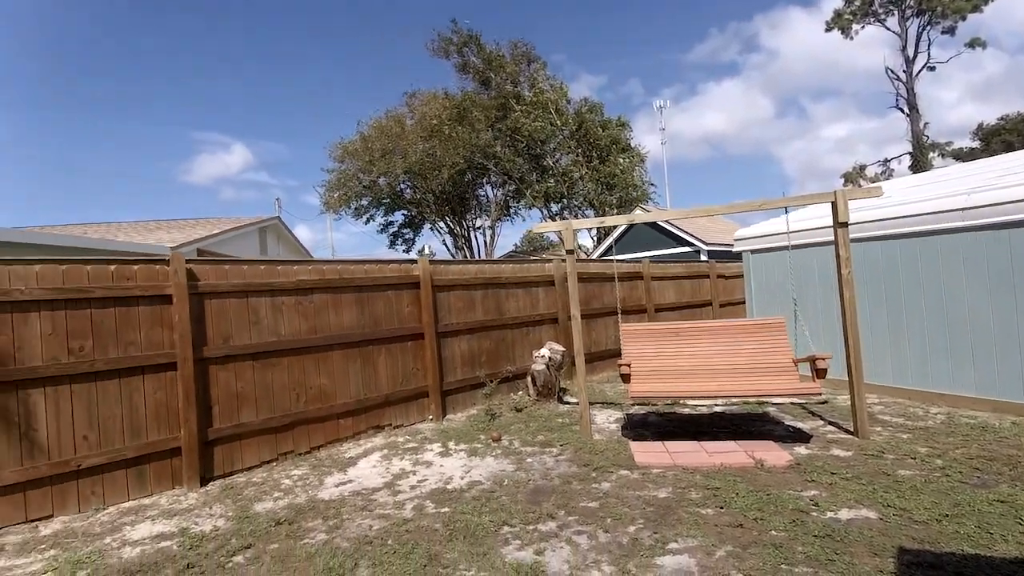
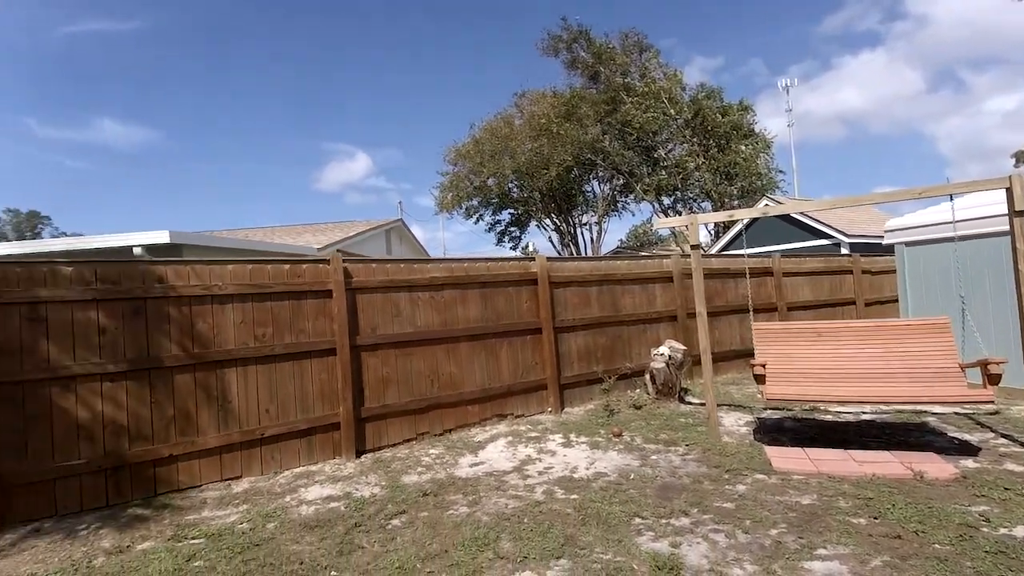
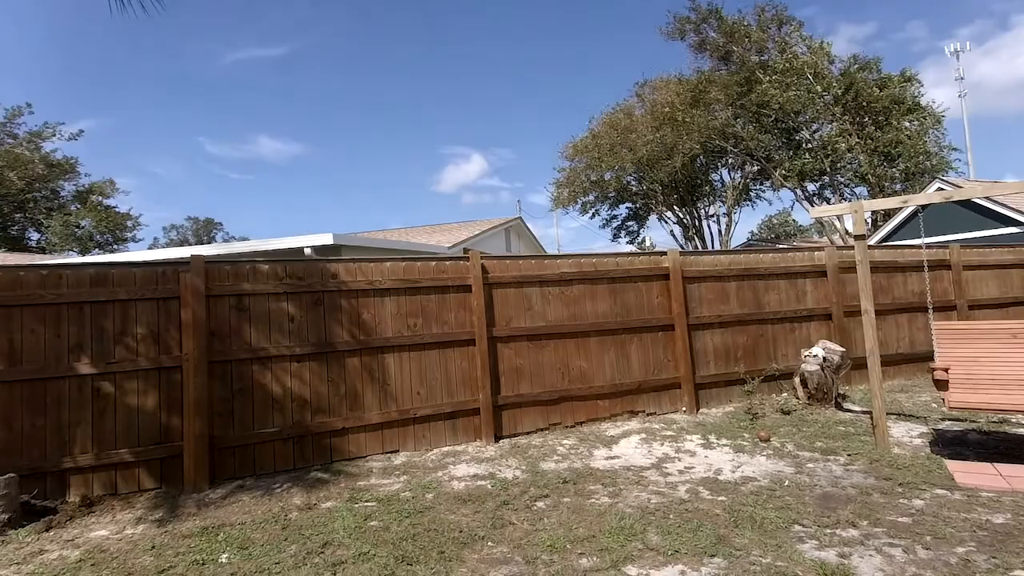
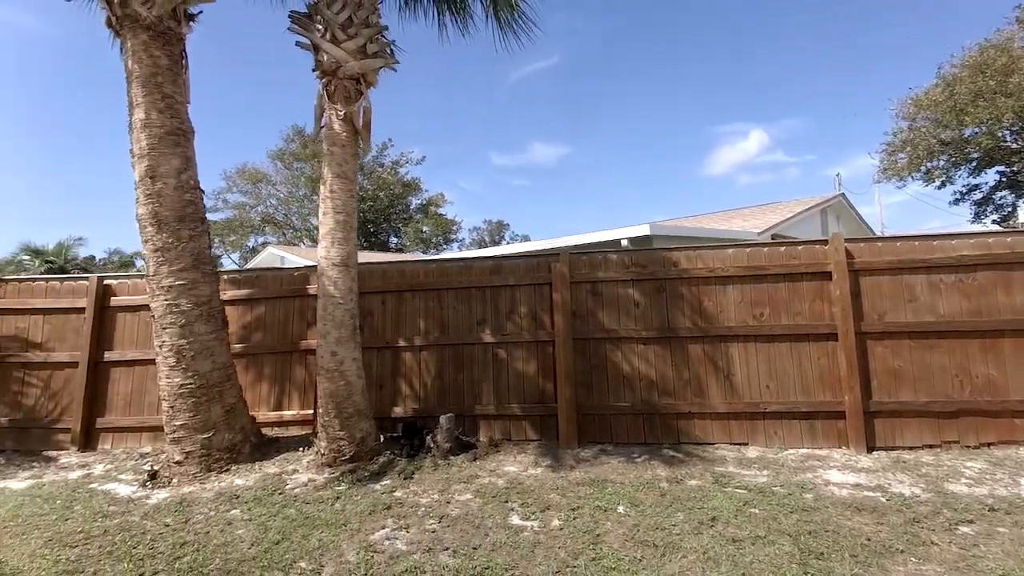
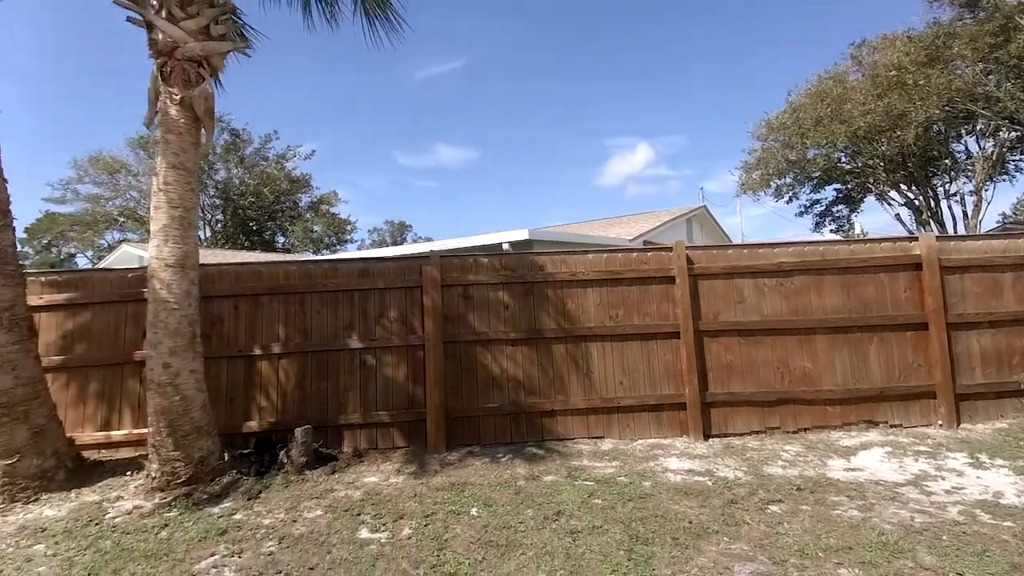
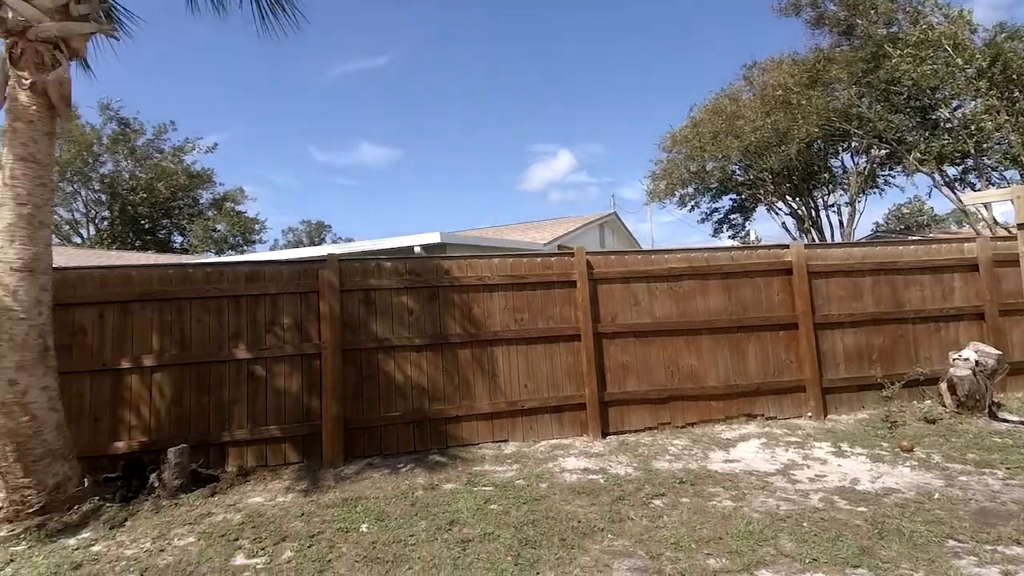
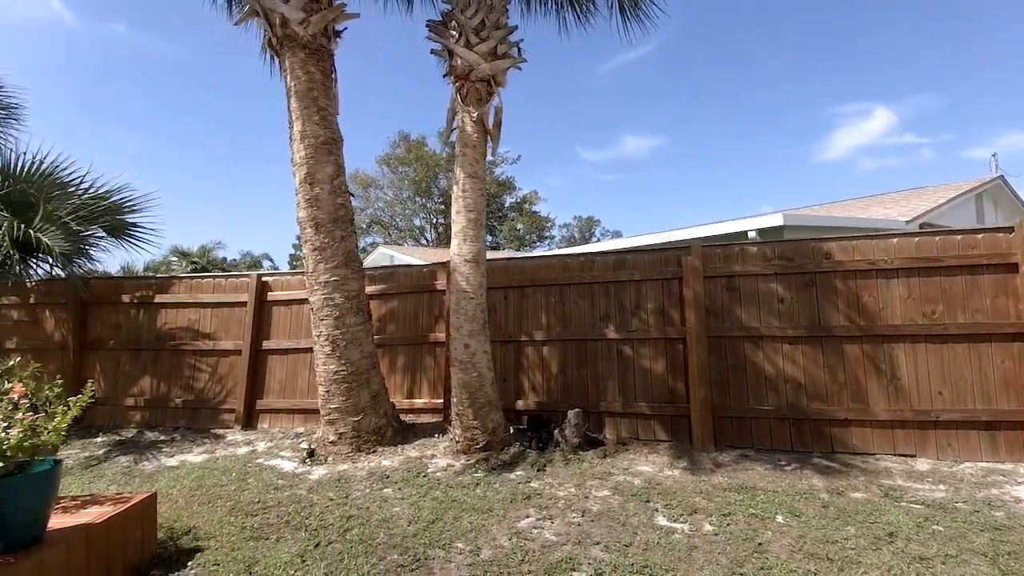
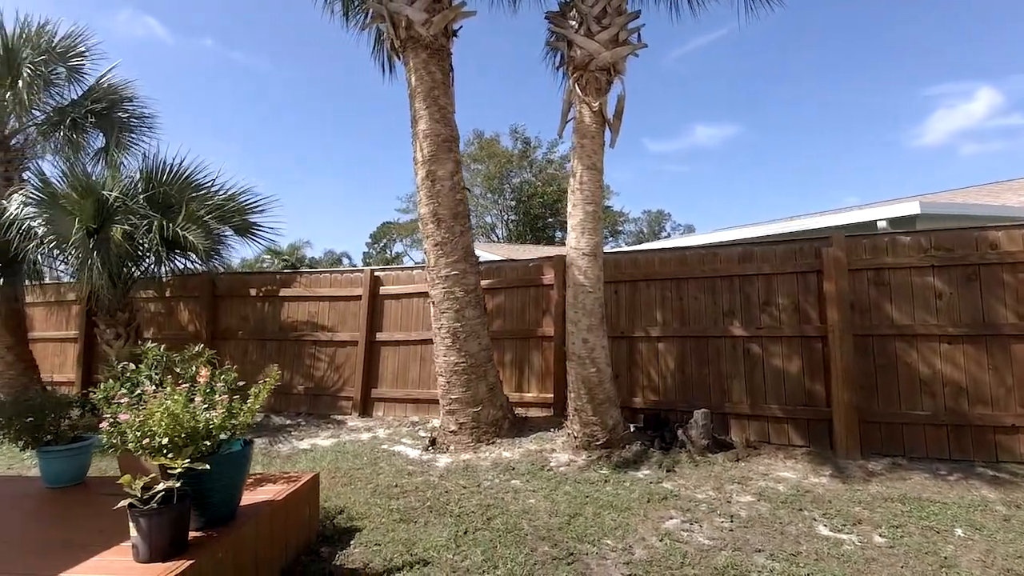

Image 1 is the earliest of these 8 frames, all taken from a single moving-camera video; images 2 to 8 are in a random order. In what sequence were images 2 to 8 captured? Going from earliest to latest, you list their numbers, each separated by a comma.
2, 3, 6, 5, 4, 7, 8
